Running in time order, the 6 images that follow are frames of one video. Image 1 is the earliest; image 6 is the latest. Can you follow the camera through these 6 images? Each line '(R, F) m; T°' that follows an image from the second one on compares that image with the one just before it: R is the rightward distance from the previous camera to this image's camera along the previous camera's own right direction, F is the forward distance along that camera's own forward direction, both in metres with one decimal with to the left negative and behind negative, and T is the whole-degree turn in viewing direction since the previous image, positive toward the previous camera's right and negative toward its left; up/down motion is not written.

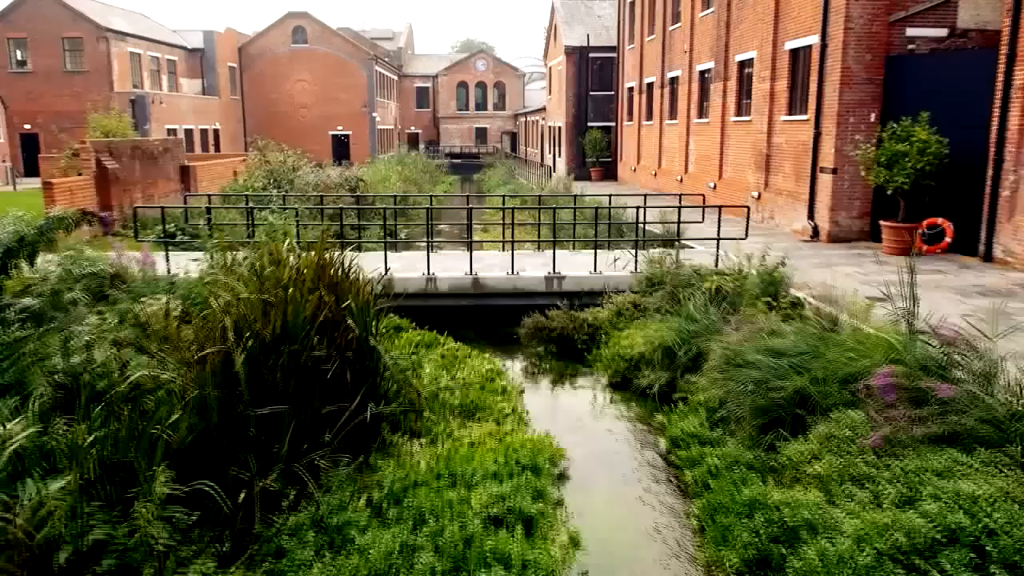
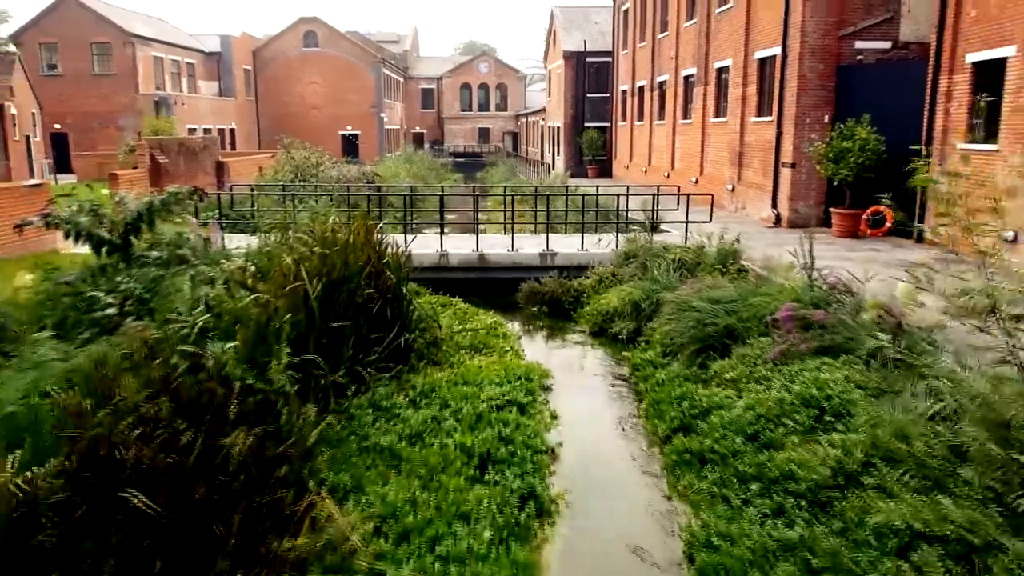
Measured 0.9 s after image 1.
(0.0, -1.8) m; 0°
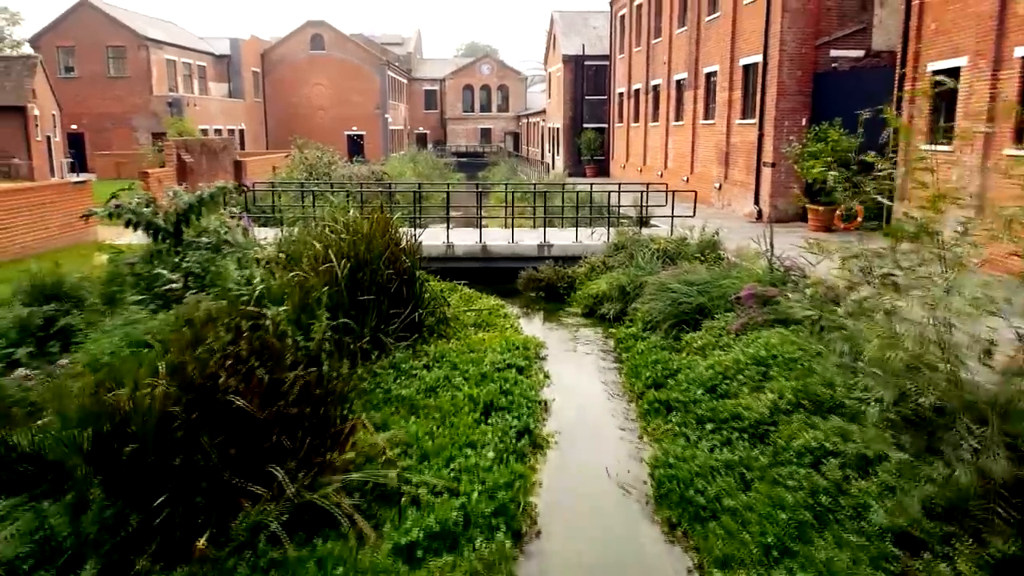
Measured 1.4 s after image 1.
(0.0, -1.1) m; 0°
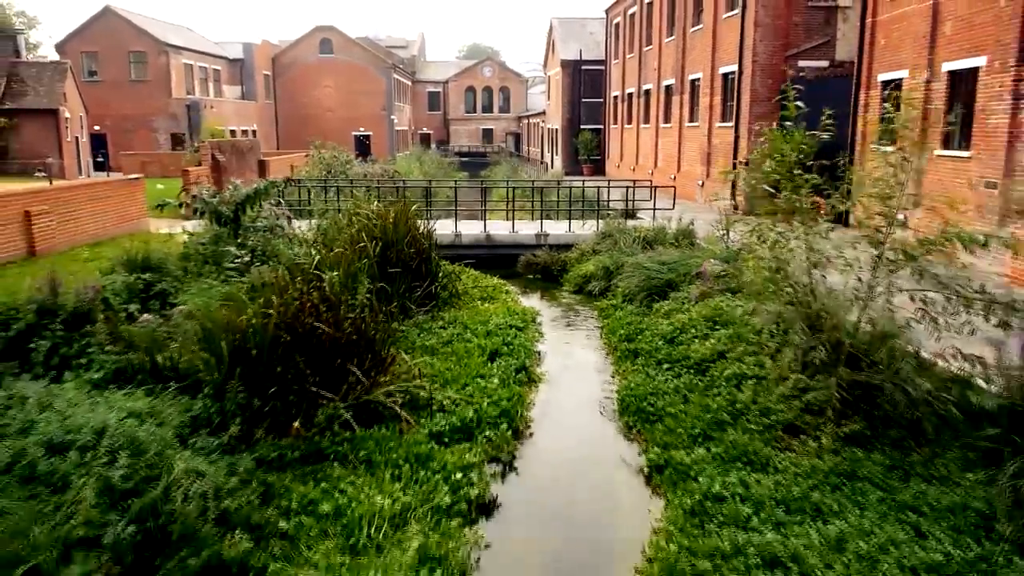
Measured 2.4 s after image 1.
(0.0, -1.7) m; 0°
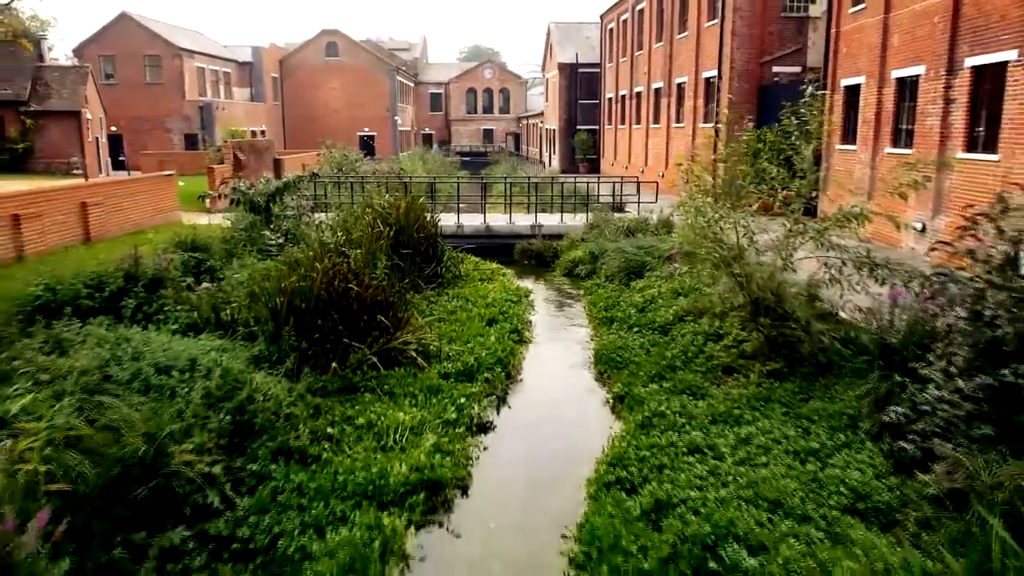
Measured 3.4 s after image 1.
(+0.1, -1.4) m; 0°
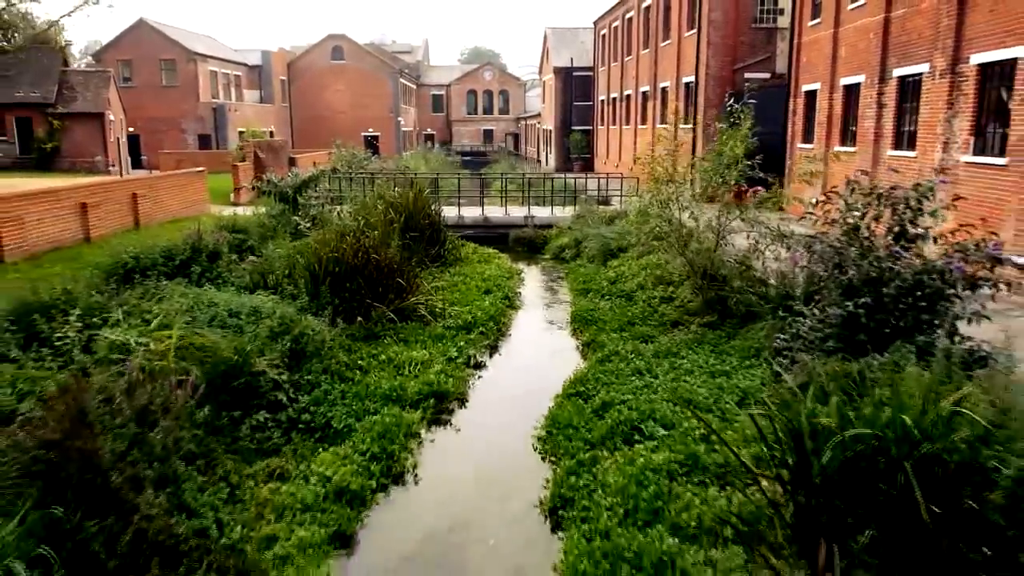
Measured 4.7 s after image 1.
(+0.1, -1.8) m; 0°
